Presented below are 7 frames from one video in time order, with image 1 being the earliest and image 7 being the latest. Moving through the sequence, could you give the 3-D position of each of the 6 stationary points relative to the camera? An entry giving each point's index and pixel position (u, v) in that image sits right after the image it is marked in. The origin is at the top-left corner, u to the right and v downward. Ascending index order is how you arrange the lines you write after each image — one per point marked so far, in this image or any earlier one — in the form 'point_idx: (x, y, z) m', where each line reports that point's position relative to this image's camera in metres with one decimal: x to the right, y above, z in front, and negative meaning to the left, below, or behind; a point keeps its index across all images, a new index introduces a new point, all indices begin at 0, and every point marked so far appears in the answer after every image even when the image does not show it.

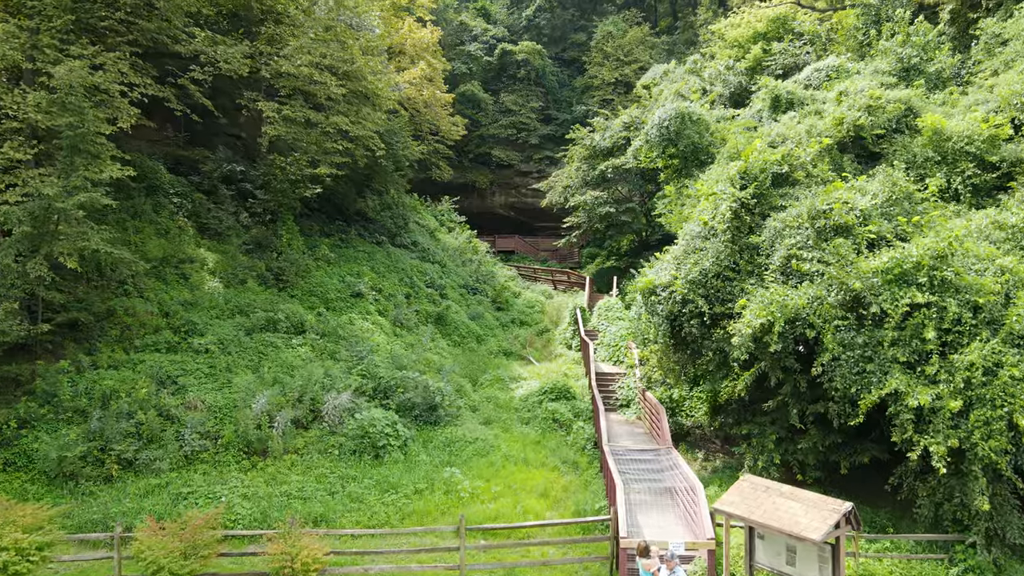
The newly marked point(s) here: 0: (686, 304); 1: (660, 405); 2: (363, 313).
0: (+2.8, -0.3, +8.8) m
1: (+2.8, -2.2, +10.0) m
2: (-3.7, -0.6, +13.3) m
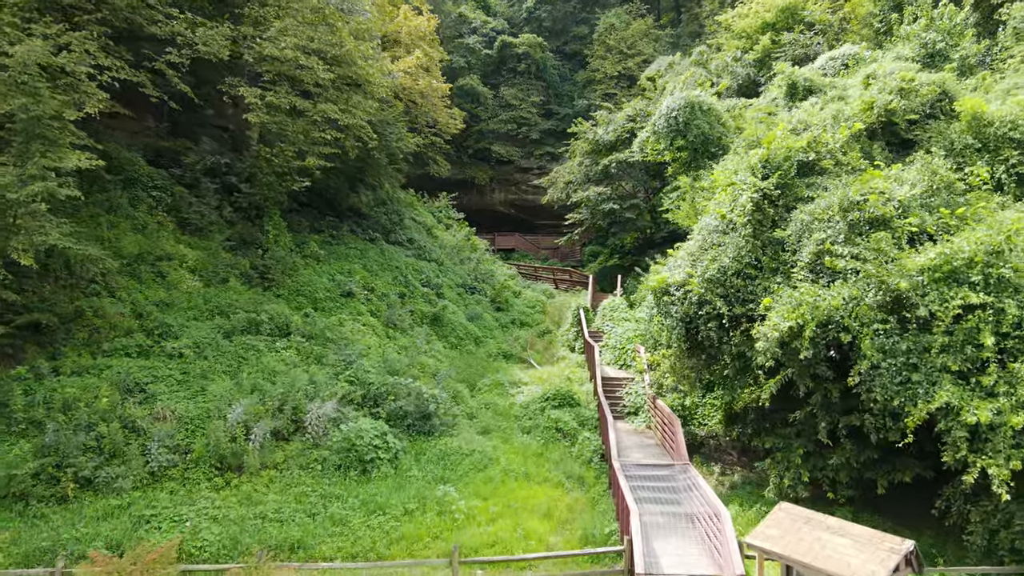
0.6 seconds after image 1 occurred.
0: (+2.9, -0.2, +8.0) m
1: (+2.8, -2.2, +9.2) m
2: (-3.7, -0.6, +12.5) m
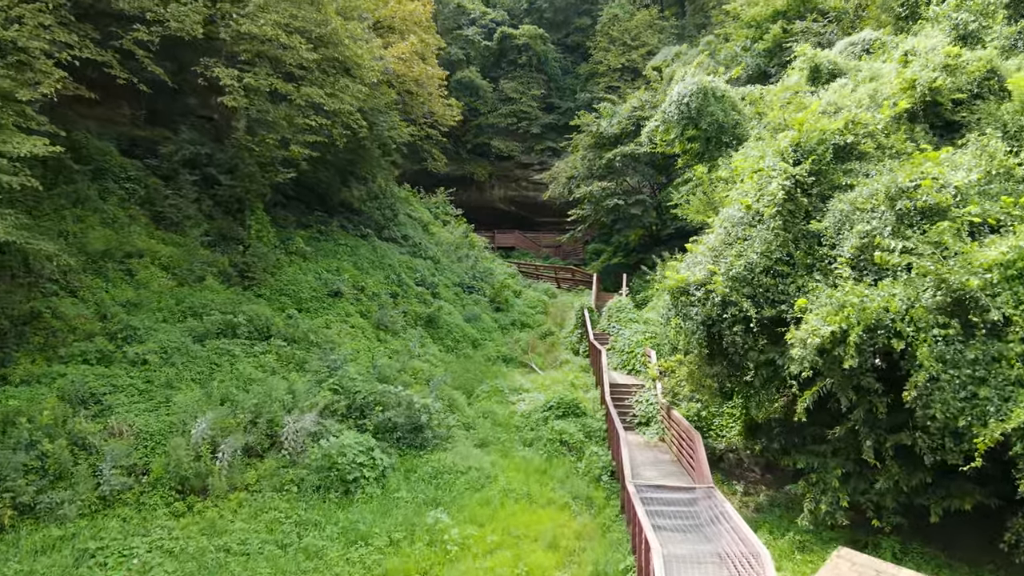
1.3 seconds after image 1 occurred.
0: (+2.9, -0.2, +7.1) m
1: (+2.8, -2.2, +8.3) m
2: (-3.7, -0.6, +11.6) m
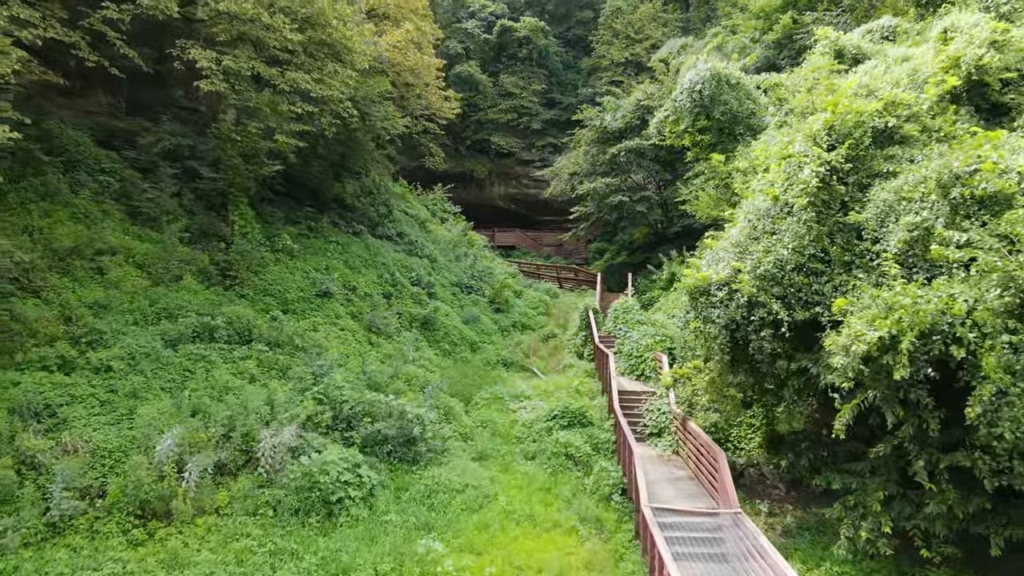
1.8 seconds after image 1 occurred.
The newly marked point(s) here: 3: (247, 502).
0: (+2.9, -0.2, +6.4) m
1: (+2.8, -2.2, +7.6) m
2: (-3.7, -0.6, +10.9) m
3: (-3.2, -2.6, +6.5) m
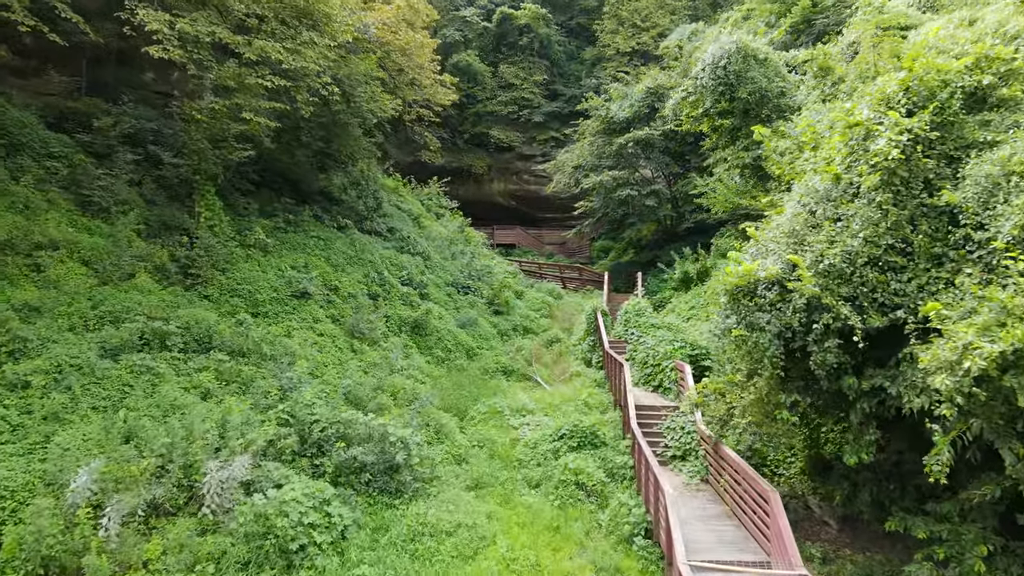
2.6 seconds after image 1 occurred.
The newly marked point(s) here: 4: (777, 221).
0: (+2.9, -0.2, +5.1) m
1: (+2.8, -2.2, +6.3) m
2: (-3.7, -0.6, +9.6) m
3: (-3.2, -2.6, +5.2) m
4: (+2.9, +0.7, +6.0) m
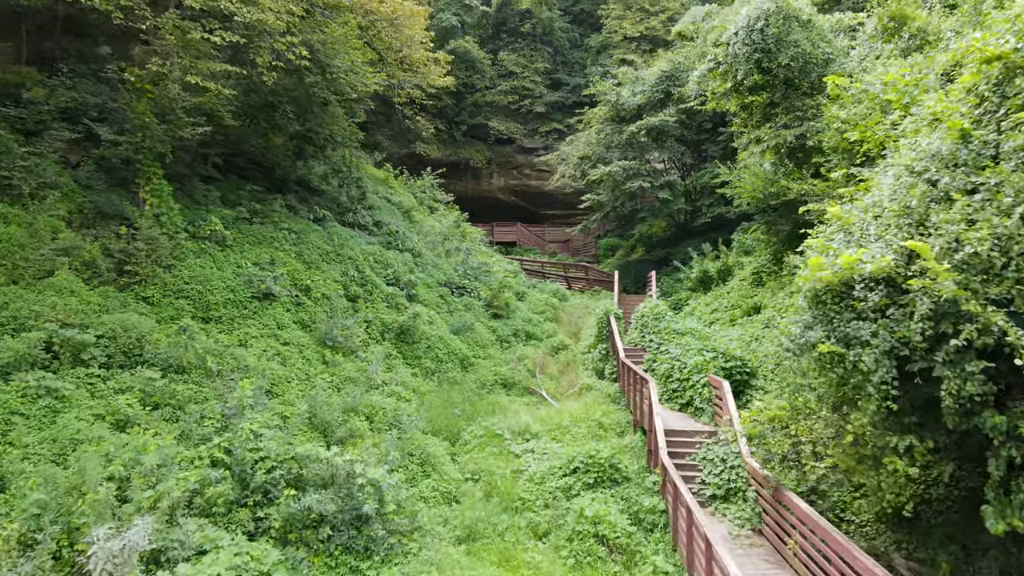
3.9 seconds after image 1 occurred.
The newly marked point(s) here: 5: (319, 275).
0: (+2.9, -0.2, +3.5) m
1: (+2.8, -2.2, +4.8) m
2: (-3.7, -0.6, +8.1) m
3: (-3.2, -2.6, +3.6) m
4: (+3.0, +0.7, +4.4) m
5: (-3.5, +0.2, +9.7) m
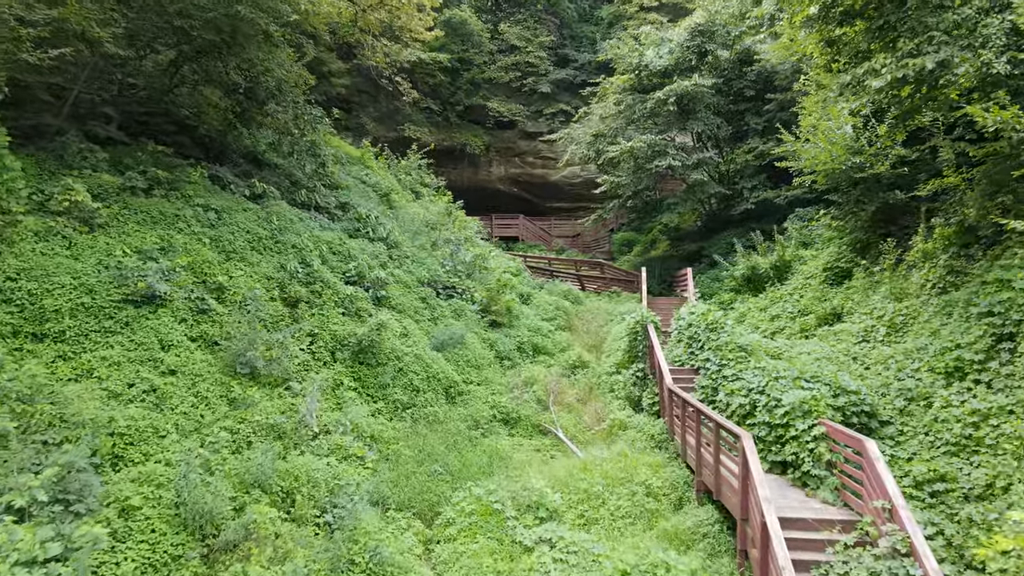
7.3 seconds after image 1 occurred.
0: (+3.0, -0.2, +0.7) m
1: (+2.9, -2.1, +1.9) m
2: (-3.6, -0.6, +5.2) m
3: (-3.1, -2.5, +0.8) m
4: (+3.0, +0.8, +1.6) m
5: (-3.4, +0.2, +6.8) m
